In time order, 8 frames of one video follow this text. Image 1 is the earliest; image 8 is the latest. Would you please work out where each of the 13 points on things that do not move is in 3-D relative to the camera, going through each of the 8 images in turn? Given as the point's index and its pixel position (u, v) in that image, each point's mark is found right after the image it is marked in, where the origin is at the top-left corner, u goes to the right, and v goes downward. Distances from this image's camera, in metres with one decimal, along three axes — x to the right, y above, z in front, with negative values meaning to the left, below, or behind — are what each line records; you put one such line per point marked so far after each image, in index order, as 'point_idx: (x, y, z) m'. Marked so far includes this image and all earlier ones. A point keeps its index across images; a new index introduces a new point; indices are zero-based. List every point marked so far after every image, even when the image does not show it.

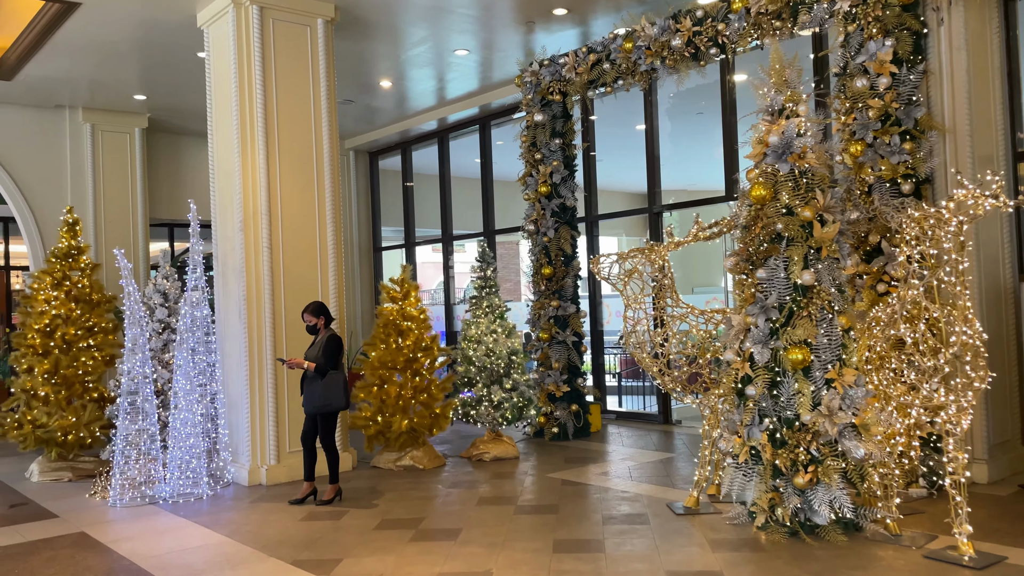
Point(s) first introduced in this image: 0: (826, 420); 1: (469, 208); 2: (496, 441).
0: (+1.4, -0.6, +3.7) m
1: (-0.6, +1.0, +10.4) m
2: (-0.1, -1.2, +6.1) m
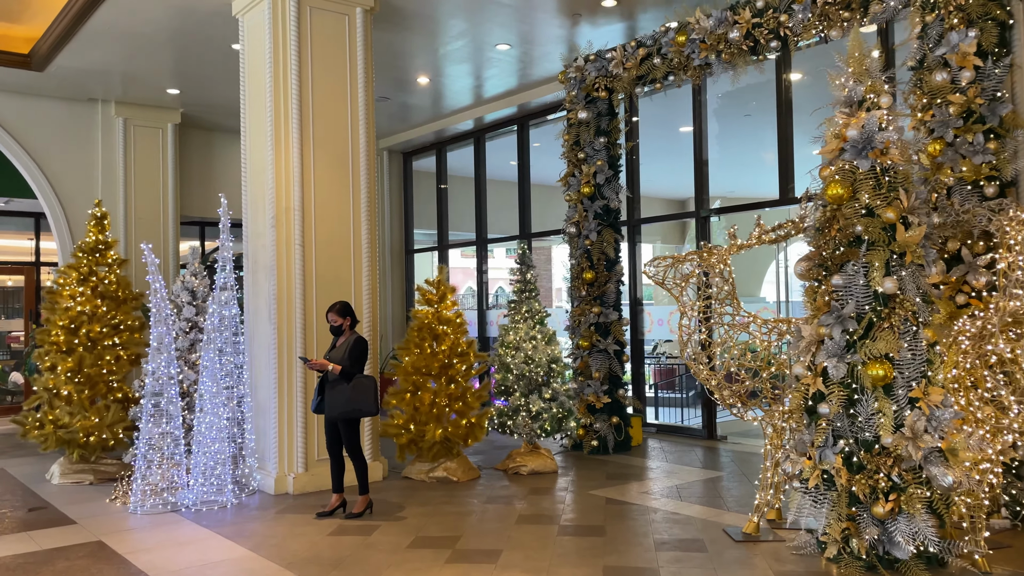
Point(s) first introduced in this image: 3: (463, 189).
0: (+1.7, -0.6, +3.3) m
1: (-0.1, +1.0, +10.1) m
2: (+0.2, -1.2, +5.8) m
3: (-0.7, +1.3, +10.8) m
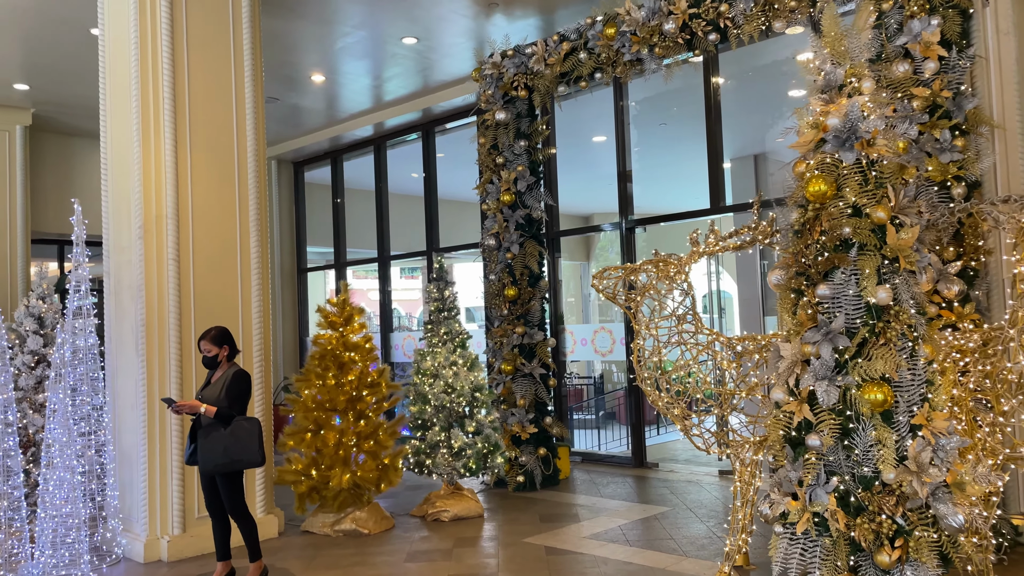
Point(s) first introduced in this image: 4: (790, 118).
0: (+1.4, -0.7, +2.9) m
1: (-1.2, +0.7, +9.4) m
2: (-0.4, -1.3, +5.1) m
3: (-1.9, +1.1, +10.0) m
4: (+2.2, +1.4, +6.6) m
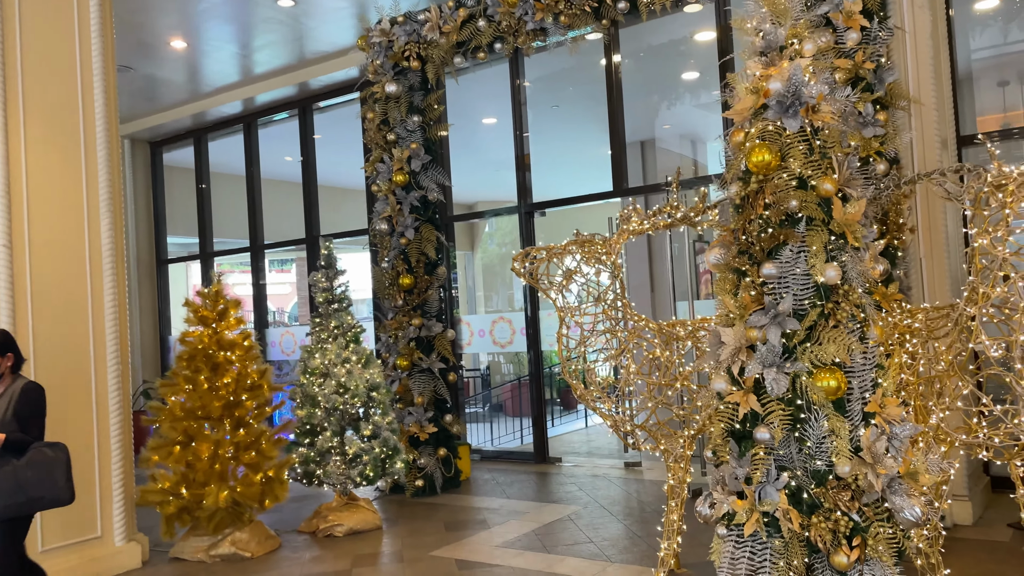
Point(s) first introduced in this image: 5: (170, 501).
0: (+1.2, -0.6, +2.6) m
1: (-2.5, +0.8, +8.7) m
2: (-0.9, -1.3, +4.6) m
3: (-3.2, +1.1, +9.2) m
4: (+1.4, +1.5, +6.5) m
5: (-1.7, -1.1, +4.1) m
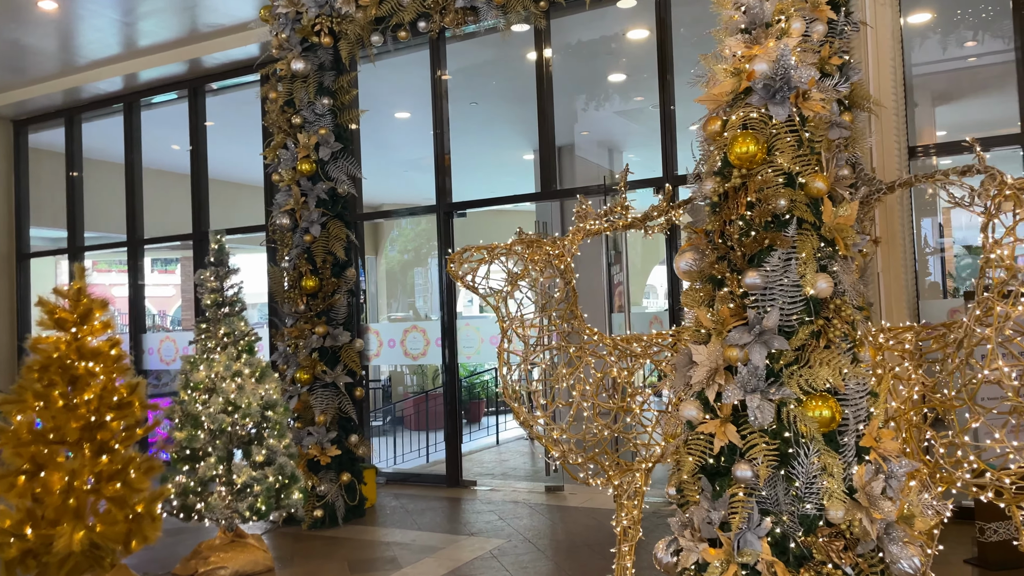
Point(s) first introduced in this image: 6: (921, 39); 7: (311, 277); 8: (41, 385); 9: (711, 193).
0: (+1.0, -0.6, +2.3) m
1: (-3.4, +0.8, +7.8) m
2: (-1.4, -1.3, +3.9) m
3: (-4.2, +1.2, +8.2) m
4: (+0.8, +1.4, +6.1) m
5: (-2.1, -1.1, +3.3) m
6: (+2.6, +1.6, +5.1) m
7: (-1.2, +0.1, +4.8) m
8: (-2.0, -0.4, +3.4) m
9: (+0.6, +0.3, +2.6) m
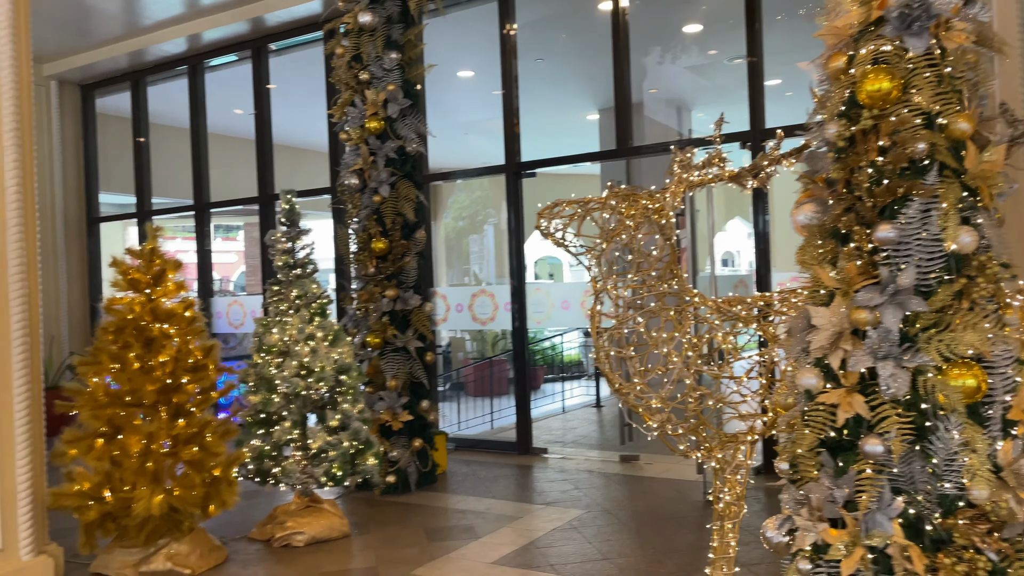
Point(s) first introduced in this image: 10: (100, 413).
0: (+1.3, -0.5, +2.0) m
1: (-2.7, +1.2, +7.8) m
2: (-1.0, -1.1, +3.9) m
3: (-3.5, +1.5, +8.2) m
4: (+1.3, +1.7, +5.8) m
5: (-1.7, -0.9, +3.3) m
6: (+3.1, +1.8, +4.6) m
7: (-0.8, +0.3, +4.7) m
8: (-1.7, -0.2, +3.3) m
9: (+0.9, +0.4, +2.3) m
10: (-1.7, -0.5, +3.3) m
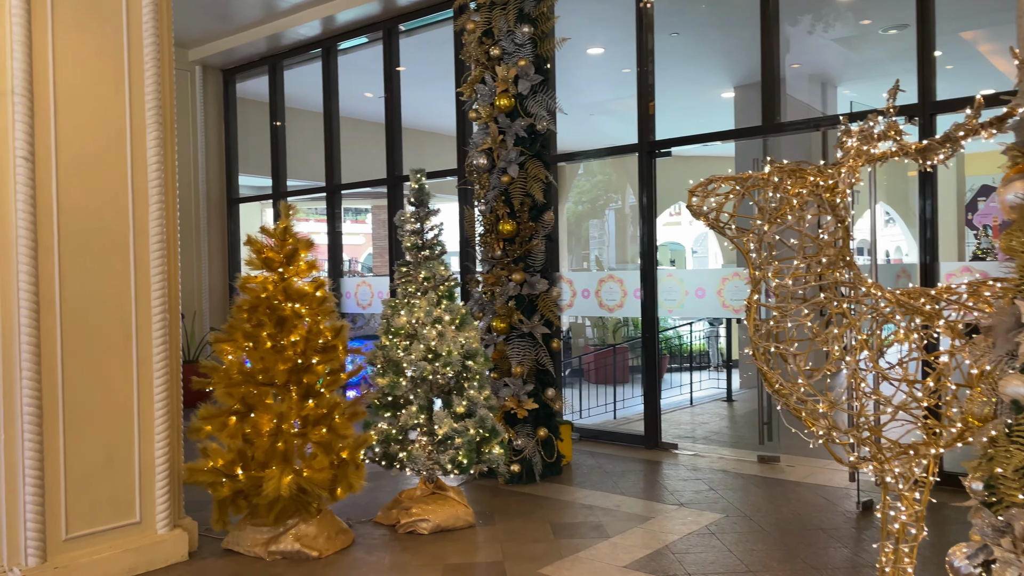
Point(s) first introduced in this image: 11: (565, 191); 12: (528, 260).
0: (+1.6, -0.5, +1.6) m
1: (-1.5, +1.3, +7.8) m
2: (-0.4, -1.0, +3.8) m
3: (-2.2, +1.7, +8.4) m
4: (+2.2, +1.8, +5.3) m
5: (-1.2, -0.8, +3.3) m
6: (+3.8, +1.8, +3.9) m
7: (0.0, +0.4, +4.5) m
8: (-1.1, -0.2, +3.3) m
9: (+1.3, +0.5, +1.9) m
10: (-1.2, -0.4, +3.3) m
11: (+0.5, +0.8, +6.6) m
12: (+0.1, +0.2, +4.6) m
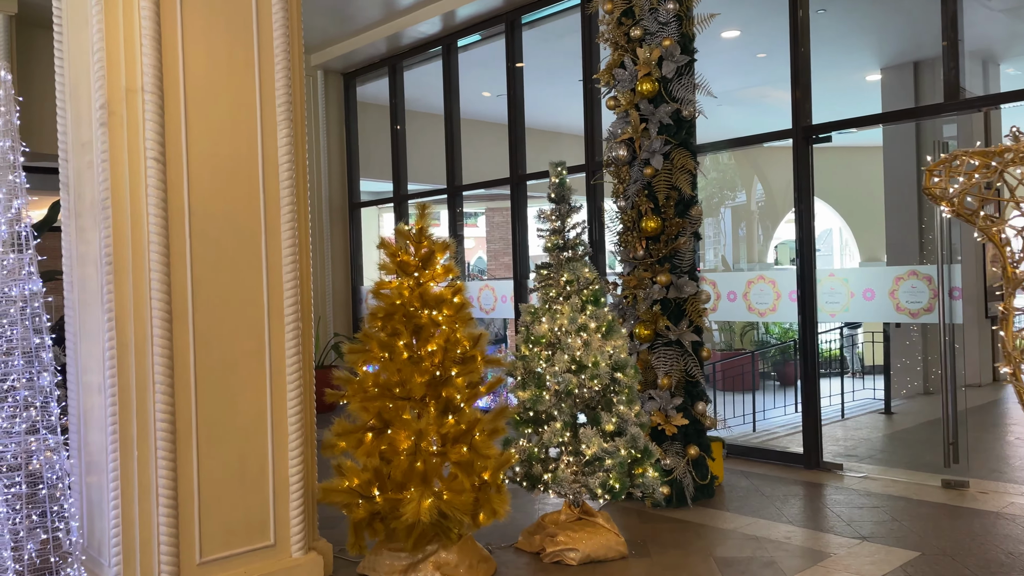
0: (+2.0, -0.5, +1.0) m
1: (-0.3, +1.3, +7.6) m
2: (+0.3, -1.0, +3.4) m
3: (-0.9, +1.7, +8.3) m
4: (+3.0, +1.8, +4.6) m
5: (-0.6, -0.8, +3.1) m
6: (+4.4, +1.8, +3.0) m
7: (+0.7, +0.4, +4.1) m
8: (-0.5, -0.2, +3.1) m
9: (+1.7, +0.5, +1.4) m
10: (-0.6, -0.5, +3.1) m
11: (+1.5, +0.8, +6.1) m
12: (+0.8, +0.1, +4.1) m
